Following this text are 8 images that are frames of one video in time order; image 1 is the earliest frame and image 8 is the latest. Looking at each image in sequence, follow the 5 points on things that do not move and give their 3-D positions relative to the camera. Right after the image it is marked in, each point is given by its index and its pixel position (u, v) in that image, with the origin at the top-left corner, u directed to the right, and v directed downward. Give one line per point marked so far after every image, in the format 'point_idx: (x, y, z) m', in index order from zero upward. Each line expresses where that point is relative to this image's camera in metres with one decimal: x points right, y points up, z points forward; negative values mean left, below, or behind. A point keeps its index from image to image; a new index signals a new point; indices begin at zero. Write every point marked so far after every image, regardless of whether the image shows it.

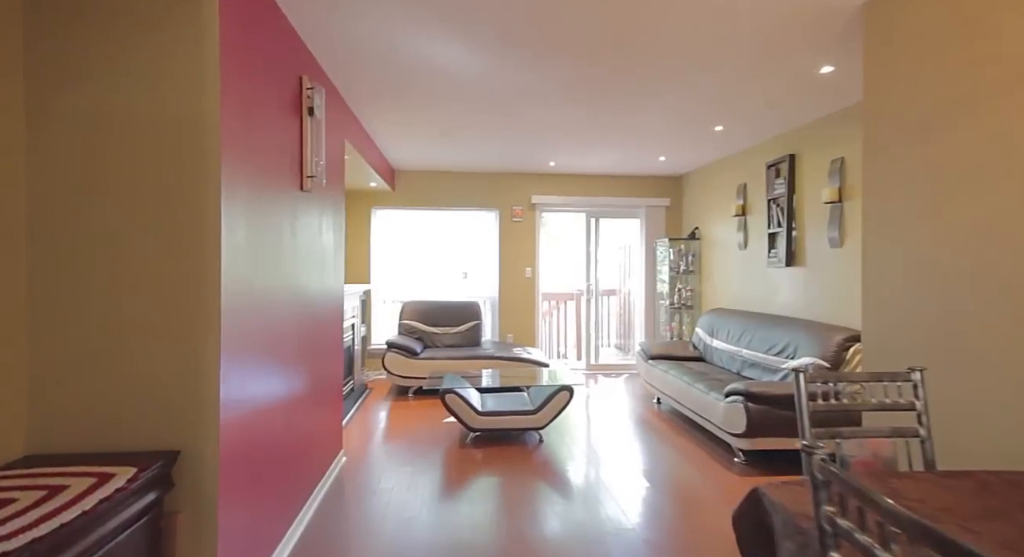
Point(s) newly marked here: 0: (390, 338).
0: (-1.2, -0.6, +4.7) m
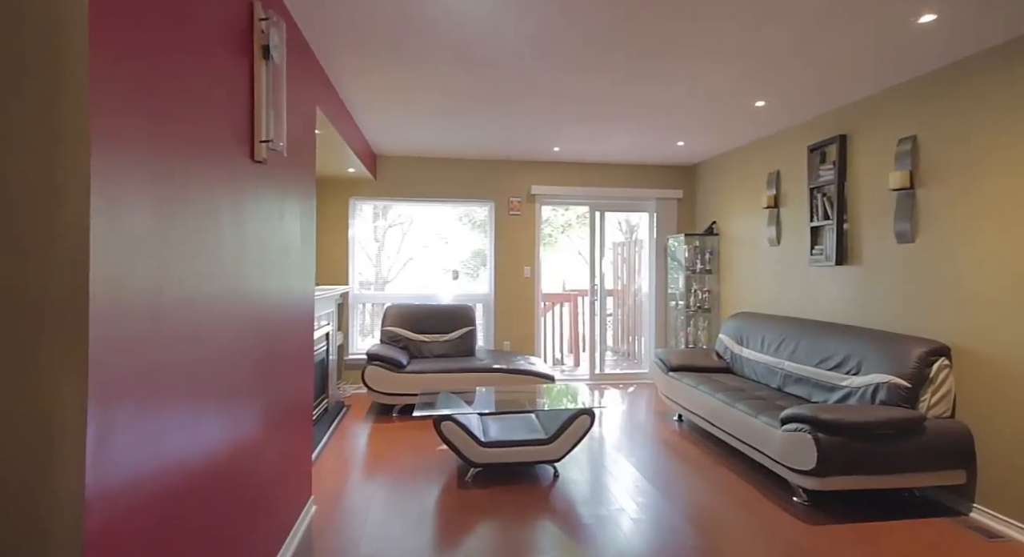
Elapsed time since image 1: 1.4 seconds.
0: (-1.2, -0.6, +4.1) m
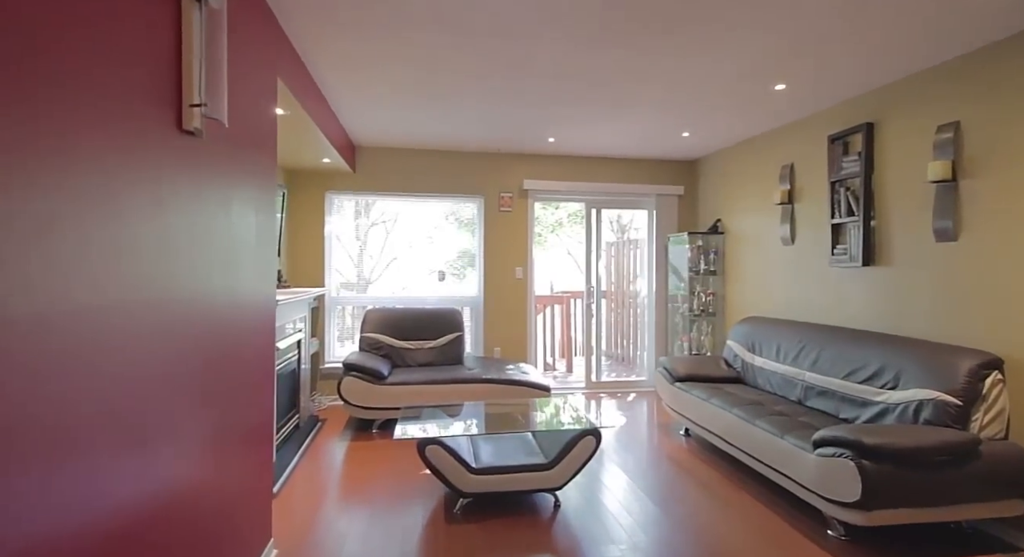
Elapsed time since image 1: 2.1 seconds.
0: (-1.3, -0.6, +3.7) m
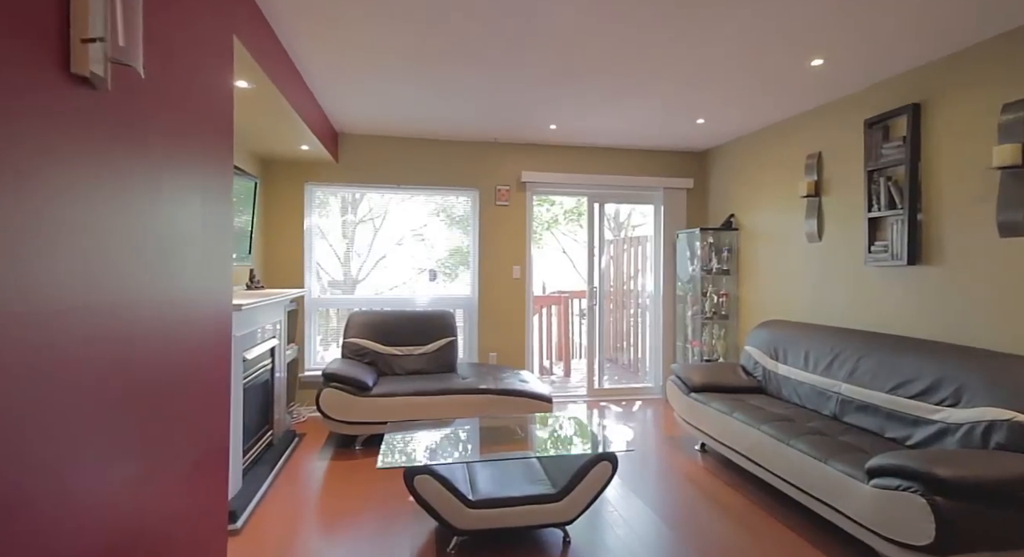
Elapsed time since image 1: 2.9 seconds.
0: (-1.3, -0.6, +3.3) m
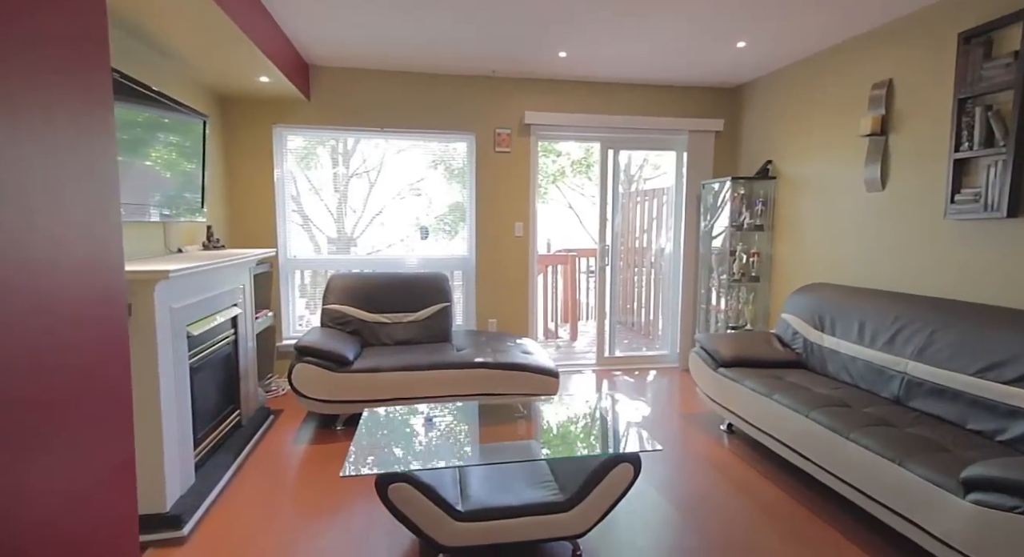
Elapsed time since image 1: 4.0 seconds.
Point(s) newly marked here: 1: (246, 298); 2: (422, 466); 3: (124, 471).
0: (-1.3, -0.4, +2.9) m
1: (-1.6, -0.1, +2.8) m
2: (-0.3, -0.7, +1.8) m
3: (-1.2, -0.6, +1.3) m
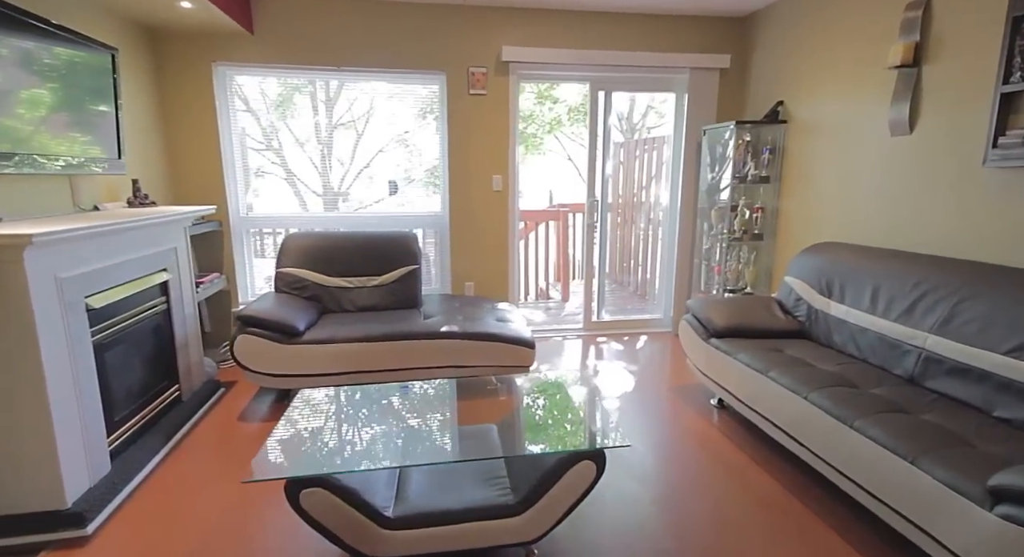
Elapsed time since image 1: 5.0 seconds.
0: (-1.5, -0.2, +2.6) m
1: (-1.8, +0.1, +2.5) m
2: (-0.5, -0.6, +1.5) m
3: (-1.3, -0.5, +1.1) m
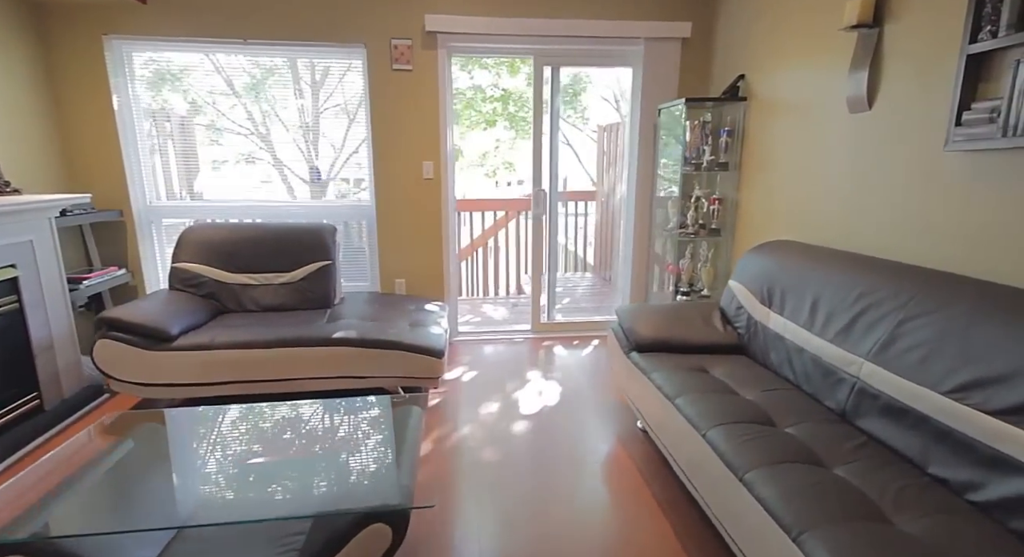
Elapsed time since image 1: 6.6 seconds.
0: (-2.0, -0.1, +2.4) m
1: (-2.3, +0.1, +2.3) m
2: (-1.1, -0.6, +1.3) m
3: (-1.9, -0.5, +0.8) m
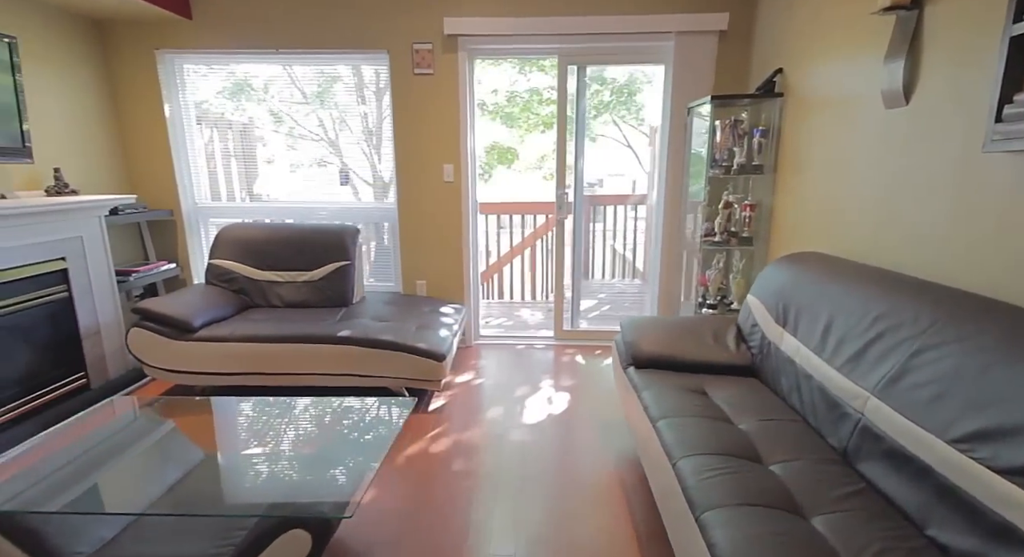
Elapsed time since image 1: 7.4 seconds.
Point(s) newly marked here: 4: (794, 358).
0: (-2.0, -0.1, +2.6) m
1: (-2.3, +0.2, +2.6) m
2: (-1.2, -0.6, +1.4) m
3: (-2.1, -0.5, +1.1) m
4: (+1.0, -0.3, +1.7) m
